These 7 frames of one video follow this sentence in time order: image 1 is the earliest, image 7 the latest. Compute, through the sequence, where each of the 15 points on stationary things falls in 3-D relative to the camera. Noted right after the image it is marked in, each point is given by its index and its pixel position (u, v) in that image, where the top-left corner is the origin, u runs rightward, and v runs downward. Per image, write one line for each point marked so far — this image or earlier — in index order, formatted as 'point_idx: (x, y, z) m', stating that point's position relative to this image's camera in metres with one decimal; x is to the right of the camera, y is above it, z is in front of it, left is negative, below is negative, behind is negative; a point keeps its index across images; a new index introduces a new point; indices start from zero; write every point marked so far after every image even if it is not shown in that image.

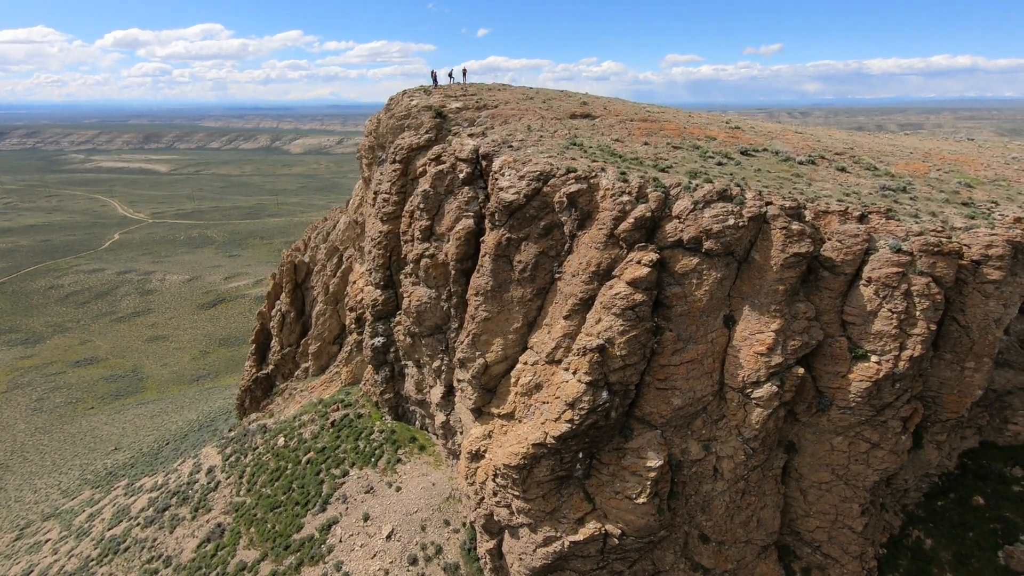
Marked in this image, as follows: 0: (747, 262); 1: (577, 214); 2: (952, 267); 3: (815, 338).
0: (+5.9, +0.7, +13.7) m
1: (+1.8, +2.0, +14.9) m
2: (+10.6, +0.5, +13.2) m
3: (+7.4, -1.2, +13.5) m
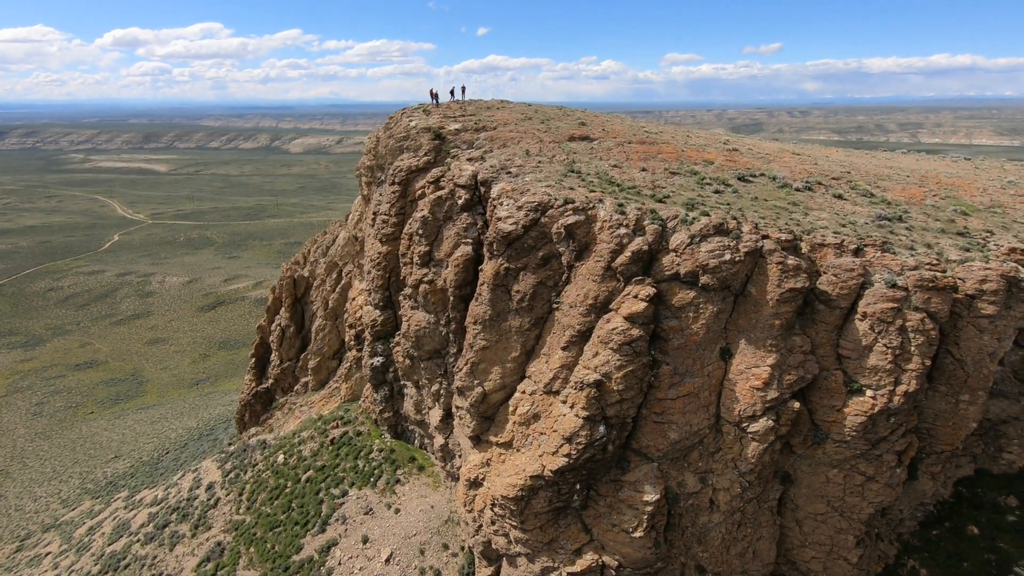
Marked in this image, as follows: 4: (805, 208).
0: (+5.8, -0.2, +13.8) m
1: (+1.7, +1.2, +15.0) m
2: (+10.5, -0.3, +13.3) m
3: (+7.3, -2.1, +13.6) m
4: (+8.7, +2.3, +16.4) m
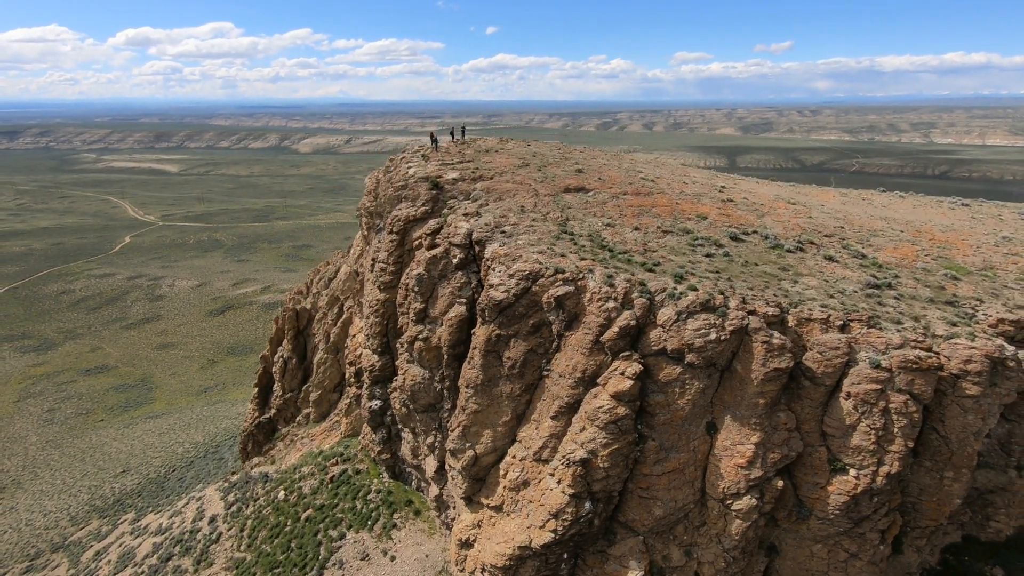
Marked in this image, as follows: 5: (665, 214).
0: (+5.5, -2.1, +14.0) m
1: (+1.5, -0.7, +15.3) m
2: (+10.2, -2.3, +13.5) m
3: (+7.0, -4.0, +13.8) m
4: (+8.5, +0.4, +16.5) m
5: (+5.5, +2.7, +19.9) m
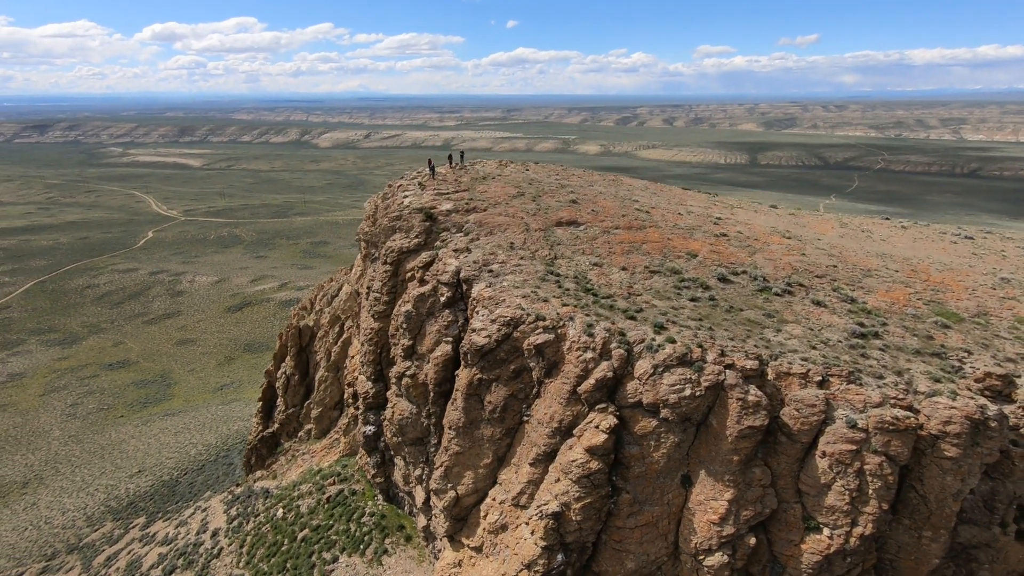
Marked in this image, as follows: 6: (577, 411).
0: (+4.9, -3.5, +14.0) m
1: (+0.9, -2.1, +15.4) m
2: (+9.6, -3.8, +13.4) m
3: (+6.4, -5.4, +13.8) m
4: (+8.0, -1.0, +16.4) m
5: (+5.1, +1.3, +19.8) m
6: (+1.7, -3.2, +14.6) m
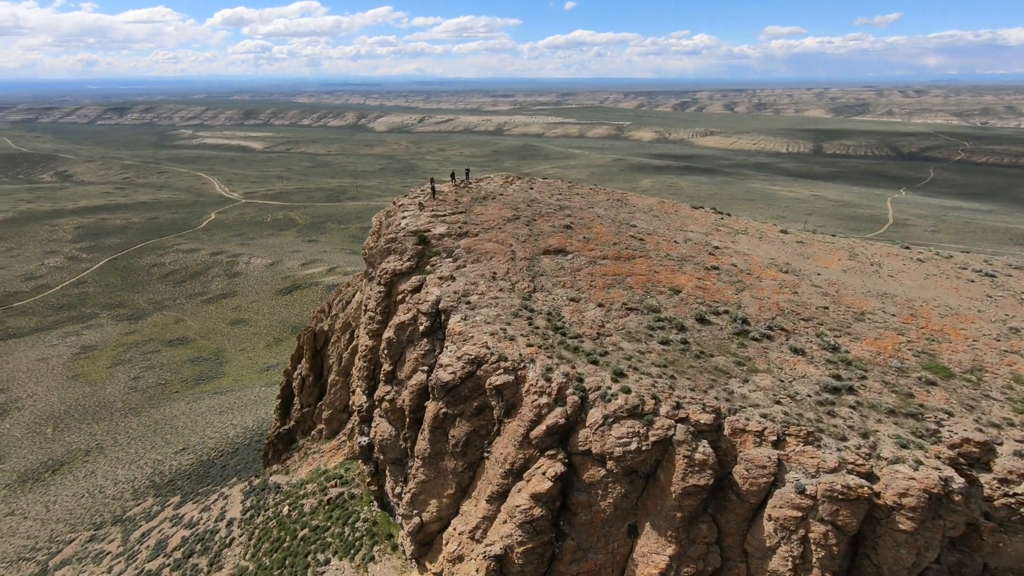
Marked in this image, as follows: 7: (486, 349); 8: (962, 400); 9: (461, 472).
0: (+3.6, -4.9, +14.1) m
1: (-0.2, -3.3, +15.7) m
2: (+8.2, -5.3, +13.0) m
3: (+5.0, -6.9, +13.7) m
4: (+6.9, -2.4, +16.1) m
5: (+4.5, +0.1, +19.7) m
6: (+0.5, -4.5, +14.9) m
7: (-0.8, -1.8, +16.5) m
8: (+12.7, -3.1, +15.6) m
9: (-1.5, -5.6, +16.6) m
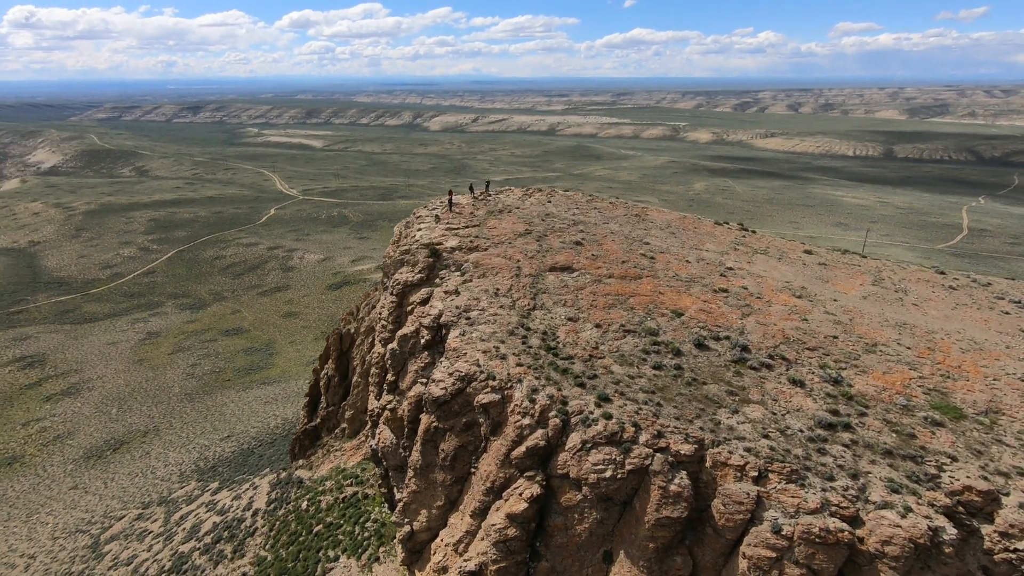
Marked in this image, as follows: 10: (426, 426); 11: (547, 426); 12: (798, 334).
0: (+3.0, -5.6, +14.0) m
1: (-0.6, -3.9, +16.1) m
2: (+7.4, -6.2, +12.6) m
3: (+4.3, -7.6, +13.6) m
4: (+6.5, -3.3, +15.8) m
5: (+4.5, -0.7, +19.6) m
6: (-0.1, -5.1, +15.1) m
7: (-1.1, -2.4, +16.8) m
8: (+12.2, -4.1, +14.7) m
9: (-1.9, -6.1, +17.0) m
10: (-2.7, -4.3, +17.3) m
11: (+0.9, -3.8, +15.0) m
12: (+9.6, -1.5, +18.5) m
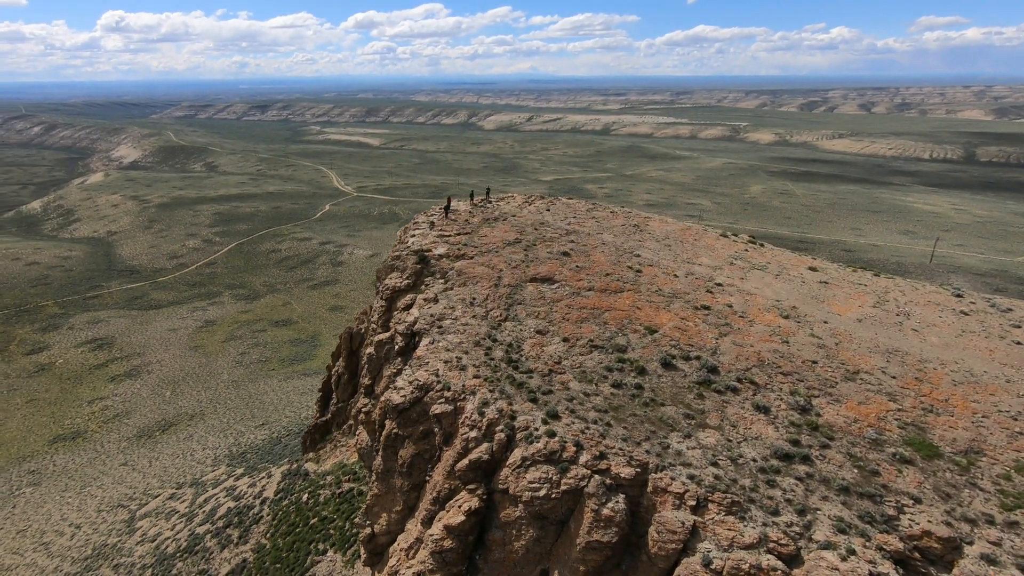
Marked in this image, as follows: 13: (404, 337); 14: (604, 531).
0: (+1.3, -6.0, +13.9) m
1: (-2.0, -4.2, +16.2) m
2: (+5.6, -6.8, +12.0) m
3: (+2.5, -8.1, +13.4) m
4: (+5.1, -3.8, +15.3) m
5: (+3.5, -1.2, +19.2) m
6: (-1.6, -5.5, +15.3) m
7: (-2.3, -2.7, +17.0) m
8: (+10.6, -4.9, +13.7) m
9: (-3.3, -6.4, +17.3) m
10: (-4.0, -4.6, +17.7) m
11: (-0.6, -4.2, +15.1) m
12: (+8.5, -2.1, +17.7) m
13: (-3.9, -1.8, +19.8) m
14: (+2.2, -5.8, +13.2) m
